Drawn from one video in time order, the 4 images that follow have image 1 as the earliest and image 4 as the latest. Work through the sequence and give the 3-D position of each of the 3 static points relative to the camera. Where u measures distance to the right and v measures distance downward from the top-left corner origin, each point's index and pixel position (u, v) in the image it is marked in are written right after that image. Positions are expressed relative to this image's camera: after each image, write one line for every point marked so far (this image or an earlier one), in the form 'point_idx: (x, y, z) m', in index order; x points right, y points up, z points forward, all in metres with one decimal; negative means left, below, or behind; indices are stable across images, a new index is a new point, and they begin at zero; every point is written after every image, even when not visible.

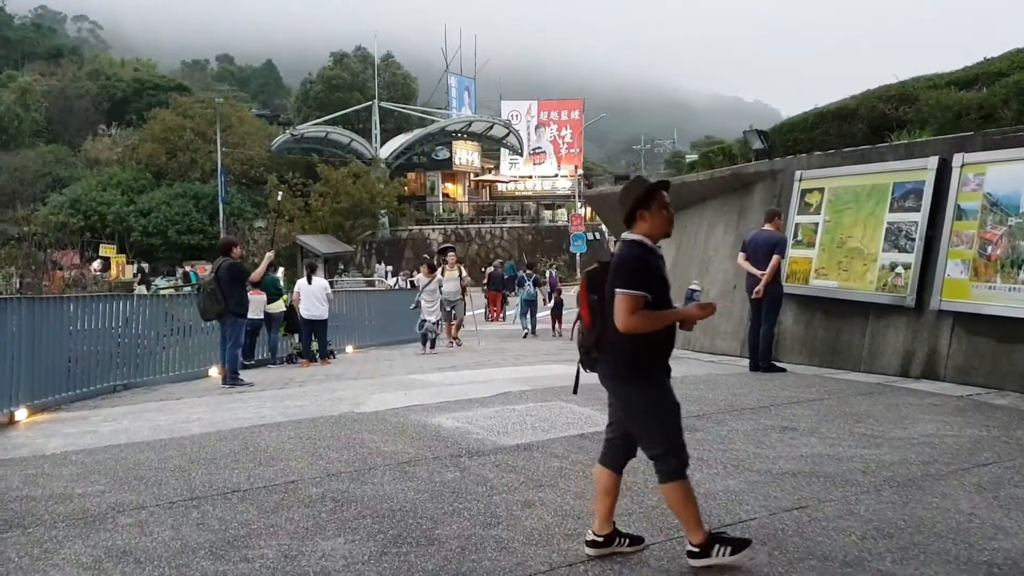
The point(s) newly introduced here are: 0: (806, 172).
0: (+3.1, +1.2, +10.3) m
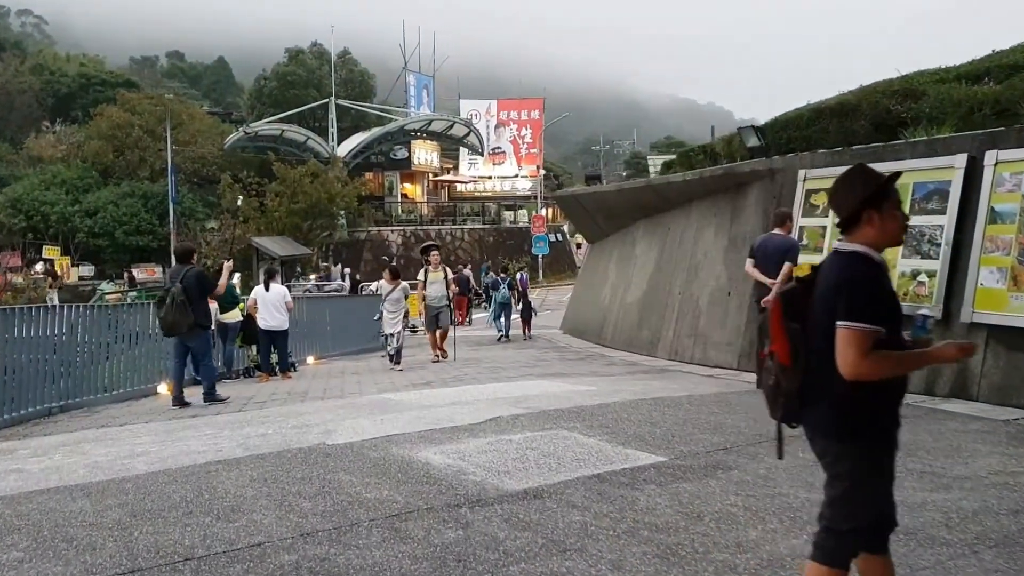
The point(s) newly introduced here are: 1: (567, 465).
0: (+2.9, +1.1, +9.5) m
1: (+0.3, -1.0, +5.4) m
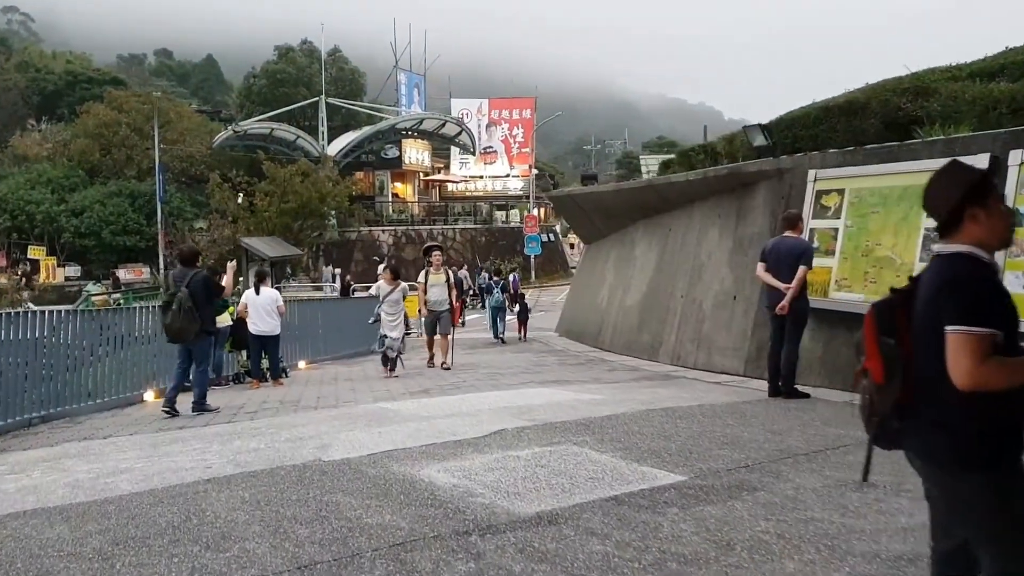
0: (+2.9, +1.1, +9.2) m
1: (+0.4, -1.0, +5.1) m
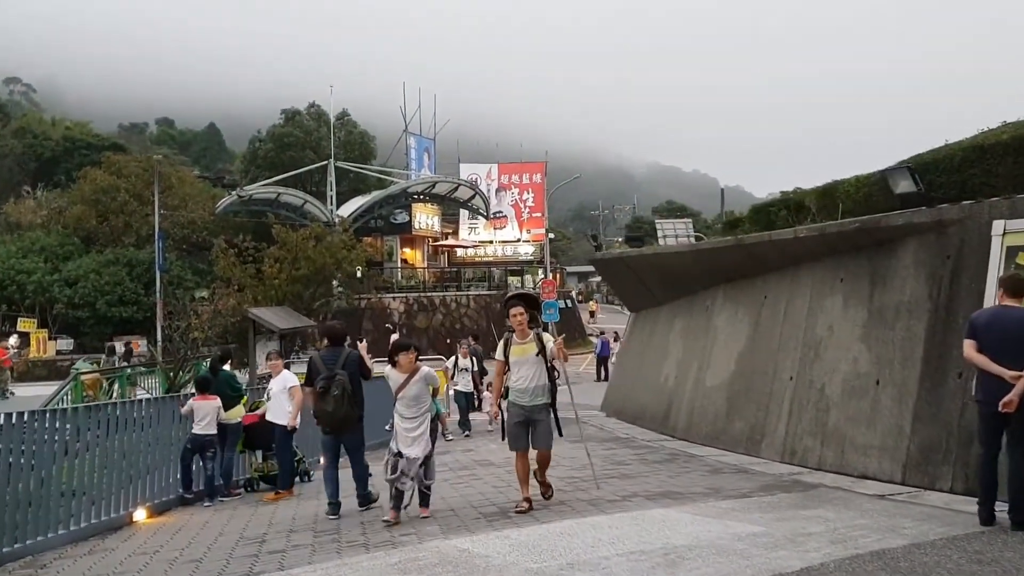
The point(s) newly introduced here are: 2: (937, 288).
0: (+3.7, +0.5, +7.1) m
1: (+1.1, -1.4, +2.8) m
2: (+3.5, 0.0, +8.0) m
